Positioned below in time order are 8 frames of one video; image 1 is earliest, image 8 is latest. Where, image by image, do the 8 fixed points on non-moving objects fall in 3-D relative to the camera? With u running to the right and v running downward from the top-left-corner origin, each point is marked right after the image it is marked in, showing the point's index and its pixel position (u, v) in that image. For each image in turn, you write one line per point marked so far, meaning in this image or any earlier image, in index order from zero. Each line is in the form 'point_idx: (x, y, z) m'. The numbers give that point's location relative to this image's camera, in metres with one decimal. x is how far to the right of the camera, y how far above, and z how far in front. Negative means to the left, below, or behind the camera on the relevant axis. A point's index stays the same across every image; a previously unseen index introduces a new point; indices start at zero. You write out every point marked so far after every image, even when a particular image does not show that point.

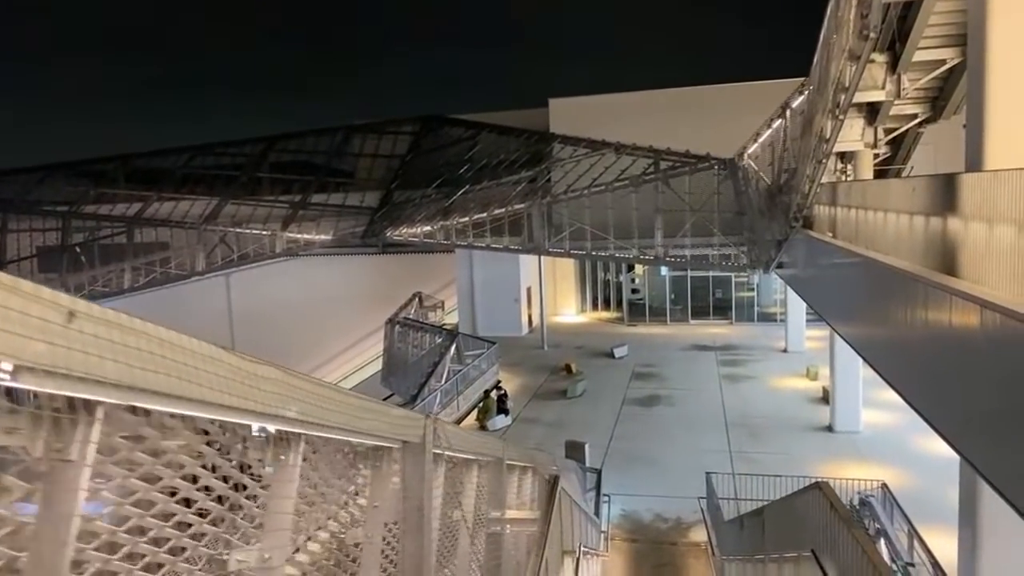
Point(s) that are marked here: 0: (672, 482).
0: (+2.3, -2.7, +10.2) m
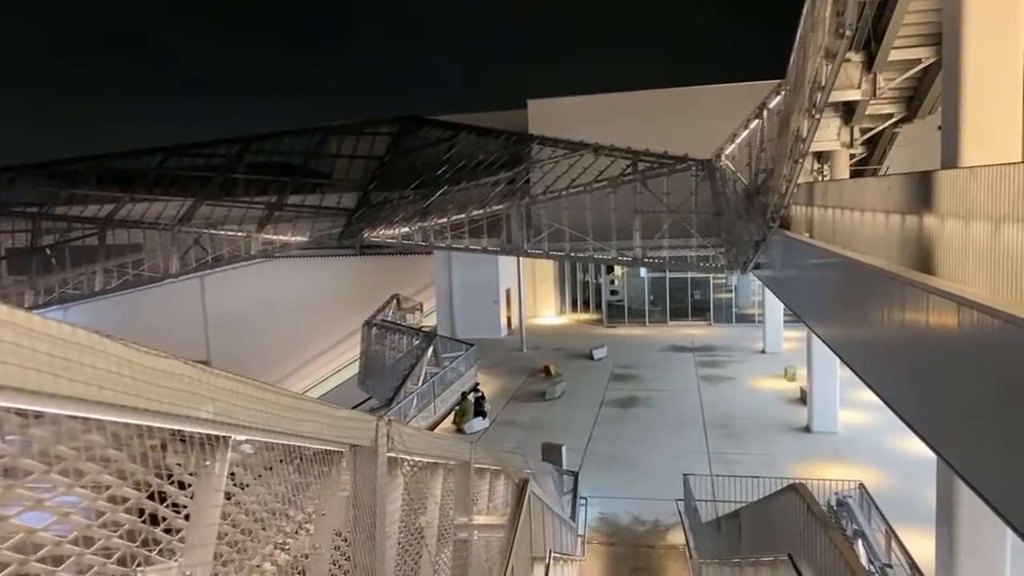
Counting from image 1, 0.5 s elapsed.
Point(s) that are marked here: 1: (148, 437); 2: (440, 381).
0: (+2.0, -2.7, +10.2) m
1: (-0.6, -0.2, +1.1) m
2: (-1.2, -1.6, +12.3) m
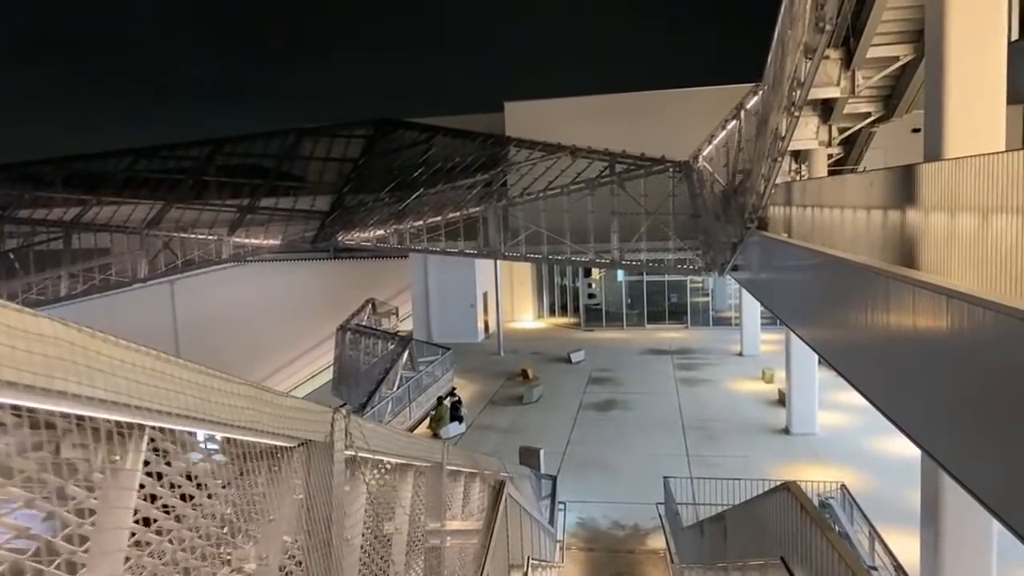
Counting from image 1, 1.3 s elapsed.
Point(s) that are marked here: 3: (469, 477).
0: (+1.6, -2.8, +10.0) m
1: (-0.6, -0.2, +0.9) m
2: (-1.6, -1.6, +12.0) m
3: (-0.2, -1.0, +3.7) m
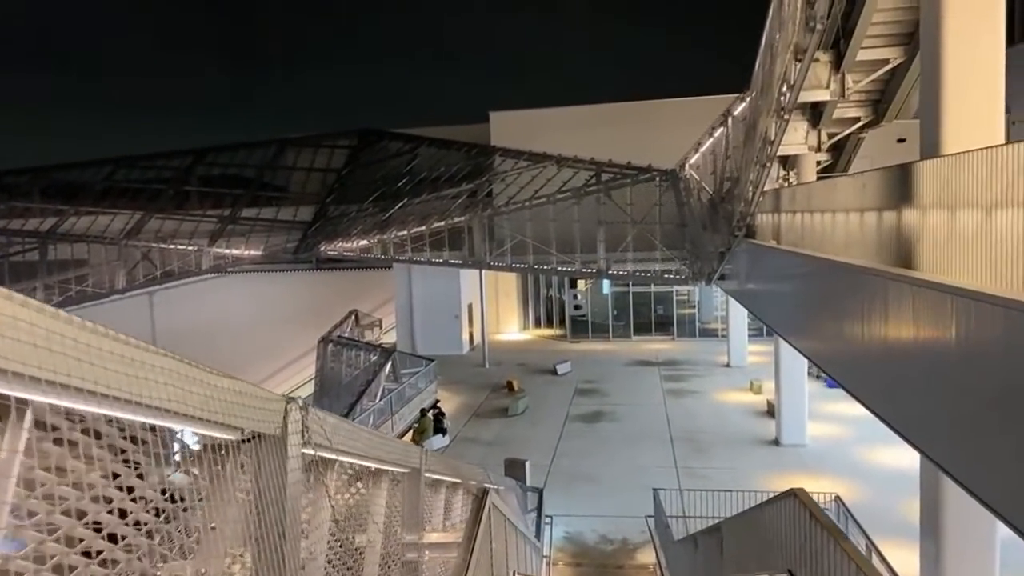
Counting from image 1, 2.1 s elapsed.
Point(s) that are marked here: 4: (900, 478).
0: (+1.4, -2.9, +9.8) m
1: (-0.6, -0.1, +0.7) m
2: (-1.9, -1.8, +11.8) m
3: (-0.3, -1.0, +3.5) m
4: (+5.4, -2.6, +9.9) m
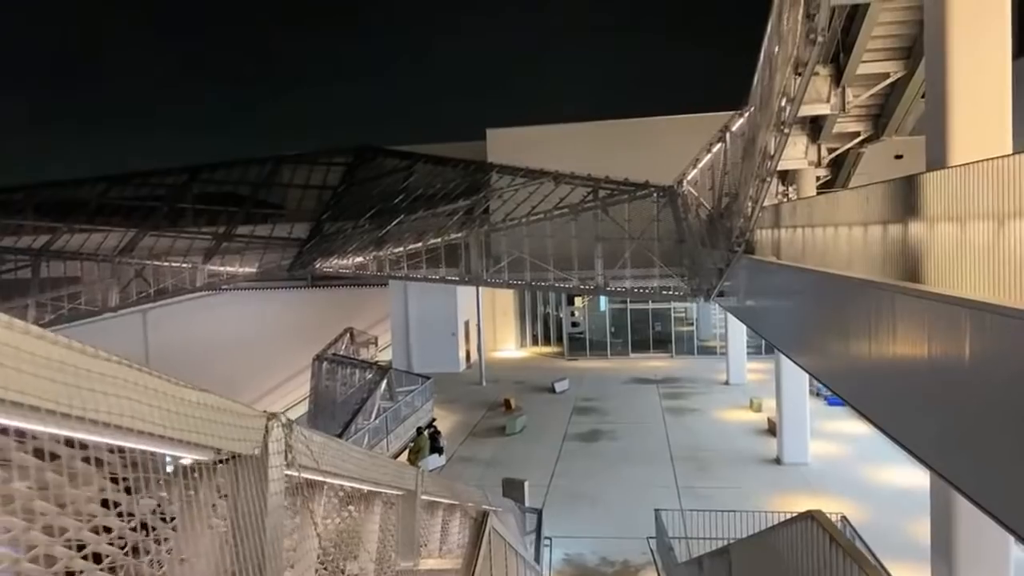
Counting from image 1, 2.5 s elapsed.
0: (+1.4, -3.1, +9.6) m
1: (-0.6, -0.1, +0.6) m
2: (-1.9, -2.1, +11.6) m
3: (-0.3, -1.0, +3.4) m
4: (+5.3, -2.9, +9.8) m
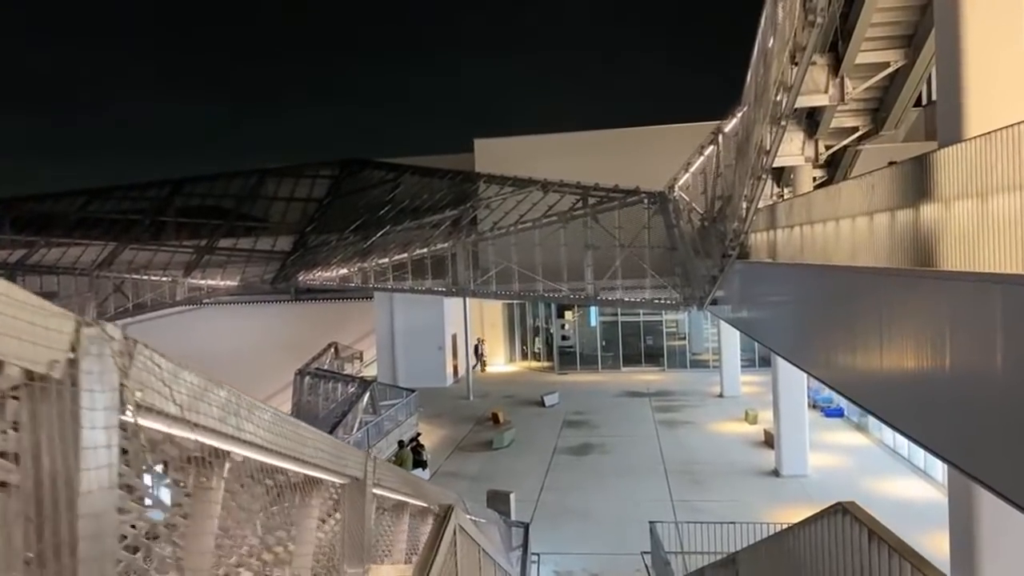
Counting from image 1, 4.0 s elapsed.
0: (+1.2, -3.2, +9.2) m
1: (-0.7, +0.1, +0.2) m
2: (-2.1, -2.2, +11.2) m
3: (-0.4, -0.9, +3.0) m
4: (+5.2, -2.9, +9.4) m
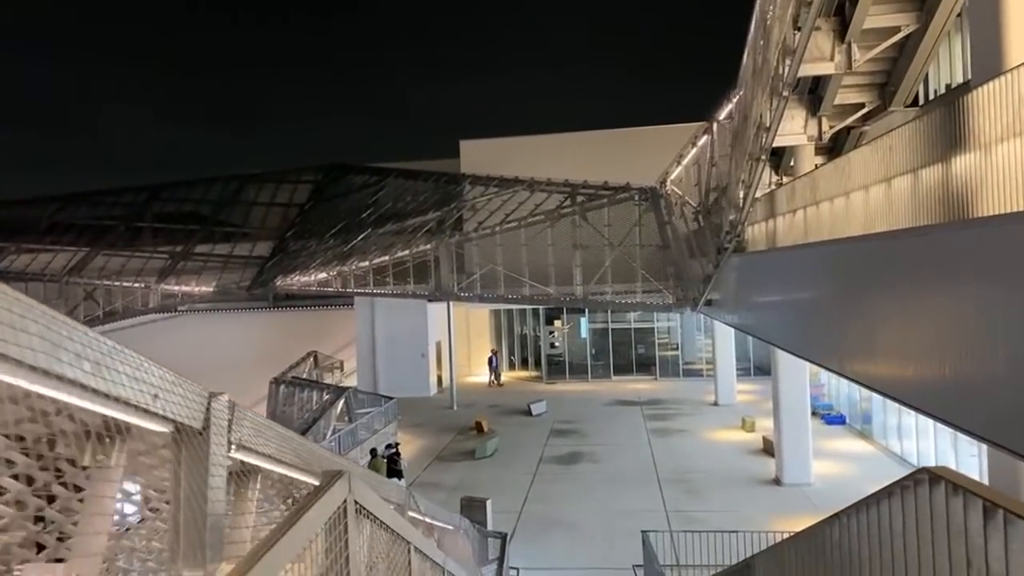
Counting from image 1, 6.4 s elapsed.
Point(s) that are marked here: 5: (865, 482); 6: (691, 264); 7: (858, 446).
0: (+1.0, -3.1, +8.5) m
1: (-0.8, +0.3, -0.4) m
2: (-2.3, -2.2, +10.5) m
3: (-0.5, -0.7, +2.4) m
4: (+5.0, -2.9, +8.8) m
5: (+5.0, -2.8, +10.2) m
6: (+2.5, +0.3, +10.0) m
7: (+5.9, -2.7, +12.3) m
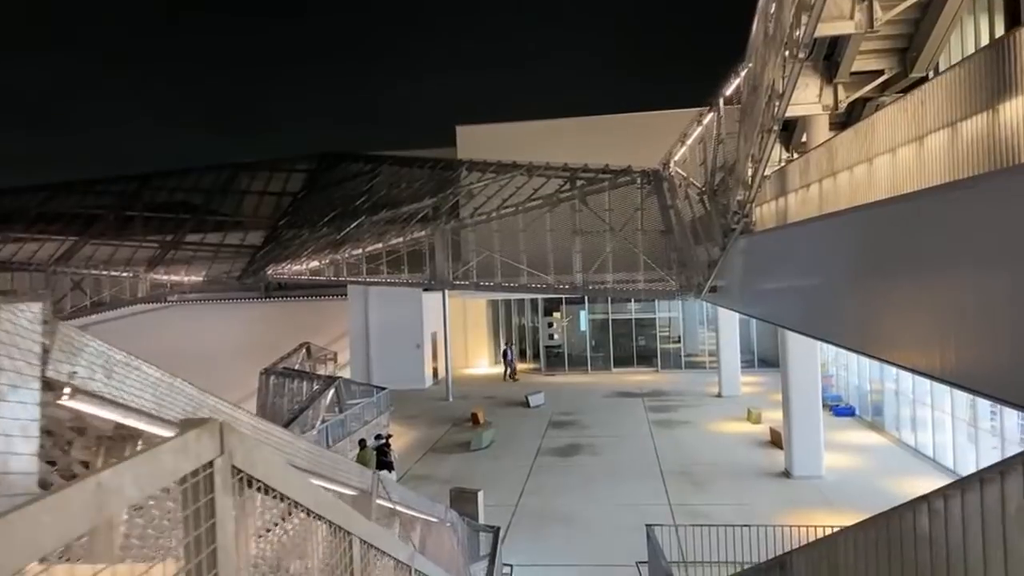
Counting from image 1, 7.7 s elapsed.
0: (+1.0, -2.9, +8.1) m
1: (-0.8, +0.5, -0.8) m
2: (-2.4, -2.0, +10.1) m
3: (-0.6, -0.6, +1.9) m
4: (+4.9, -2.7, +8.4) m
5: (+4.9, -2.7, +9.8) m
6: (+2.5, +0.5, +9.6) m
7: (+5.8, -2.5, +11.9) m
